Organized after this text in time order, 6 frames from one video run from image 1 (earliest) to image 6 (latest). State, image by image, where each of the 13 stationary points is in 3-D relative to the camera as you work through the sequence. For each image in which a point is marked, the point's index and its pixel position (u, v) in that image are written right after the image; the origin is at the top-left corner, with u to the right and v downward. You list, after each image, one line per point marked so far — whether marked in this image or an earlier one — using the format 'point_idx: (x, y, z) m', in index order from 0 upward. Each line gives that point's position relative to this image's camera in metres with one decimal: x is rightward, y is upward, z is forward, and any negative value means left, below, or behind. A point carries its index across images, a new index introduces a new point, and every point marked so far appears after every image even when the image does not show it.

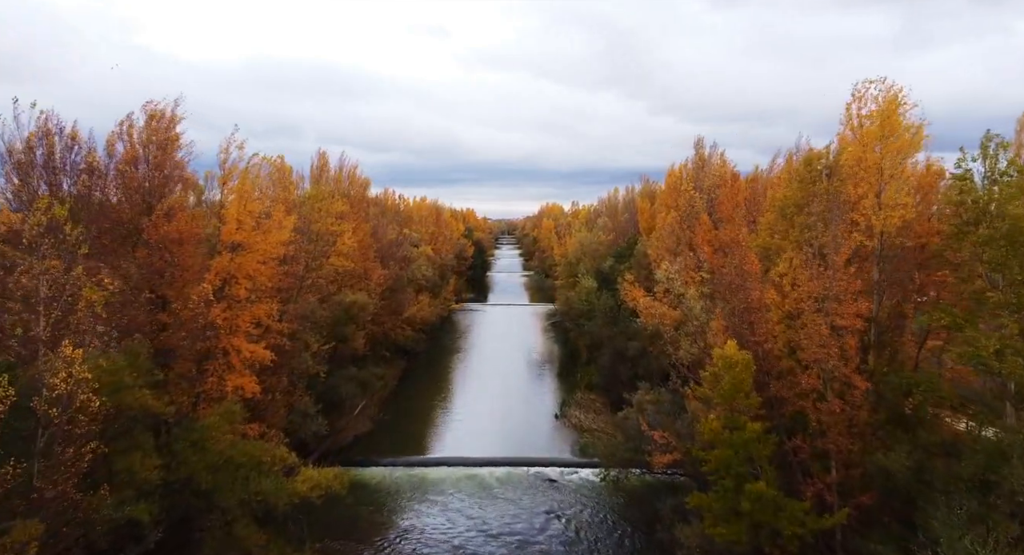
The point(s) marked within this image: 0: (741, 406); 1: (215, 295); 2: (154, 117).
0: (+5.2, -3.0, +14.9) m
1: (-8.9, -0.5, +19.2) m
2: (-10.5, +4.6, +18.6) m
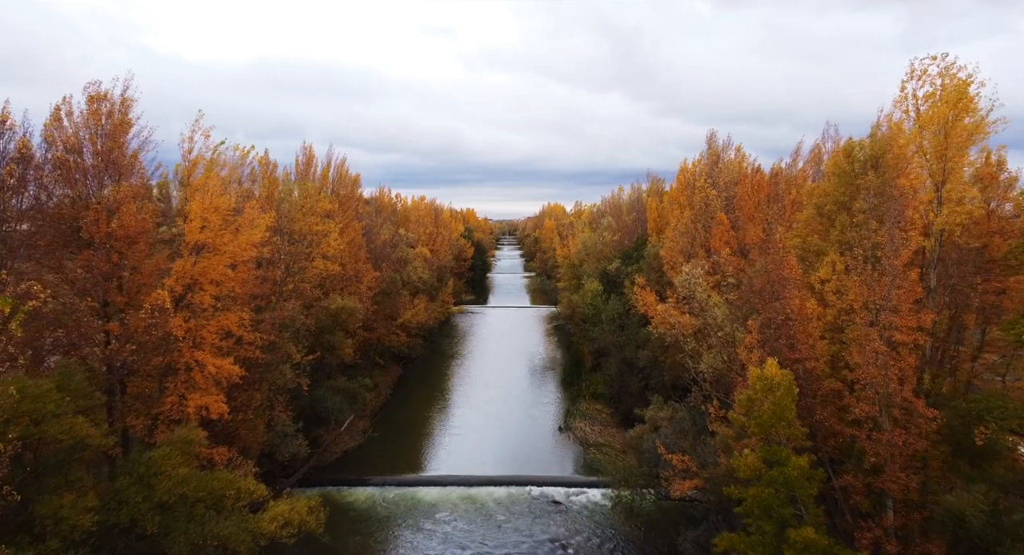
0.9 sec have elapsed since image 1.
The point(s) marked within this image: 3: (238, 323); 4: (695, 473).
0: (+5.2, -3.1, +12.6) m
1: (-8.8, -0.7, +16.9) m
2: (-10.5, +4.5, +16.3) m
3: (-7.6, -1.3, +18.1) m
4: (+5.1, -5.5, +18.1) m
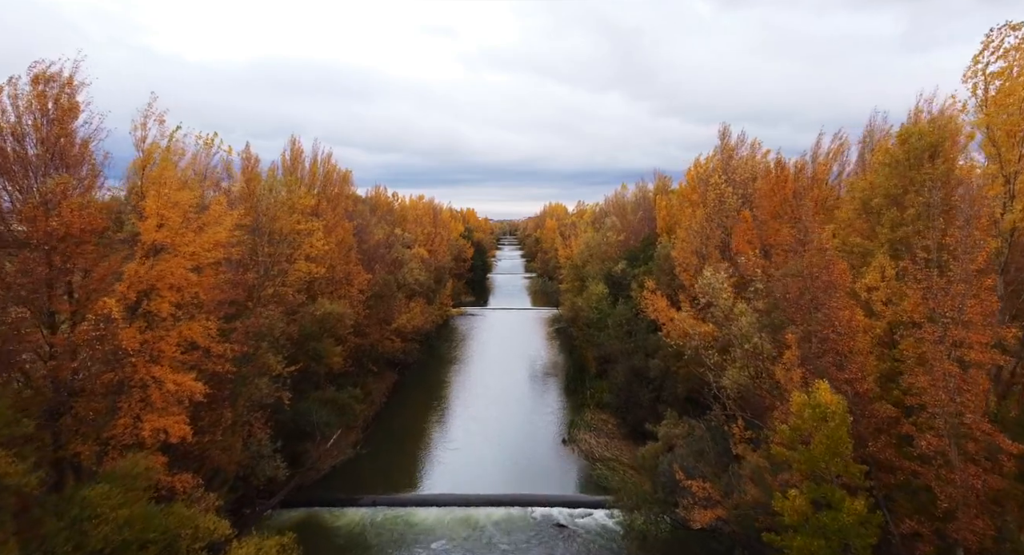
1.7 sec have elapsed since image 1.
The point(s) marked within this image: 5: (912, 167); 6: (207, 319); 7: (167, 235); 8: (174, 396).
0: (+5.2, -3.2, +10.6) m
1: (-8.8, -0.8, +14.9) m
2: (-10.5, +4.4, +14.3) m
3: (-7.6, -1.4, +16.0) m
4: (+5.1, -5.6, +16.1) m
5: (+8.4, +2.3, +13.6) m
6: (-7.8, -1.0, +16.5) m
7: (-7.9, +1.0, +14.8) m
8: (-7.9, -2.8, +15.1) m
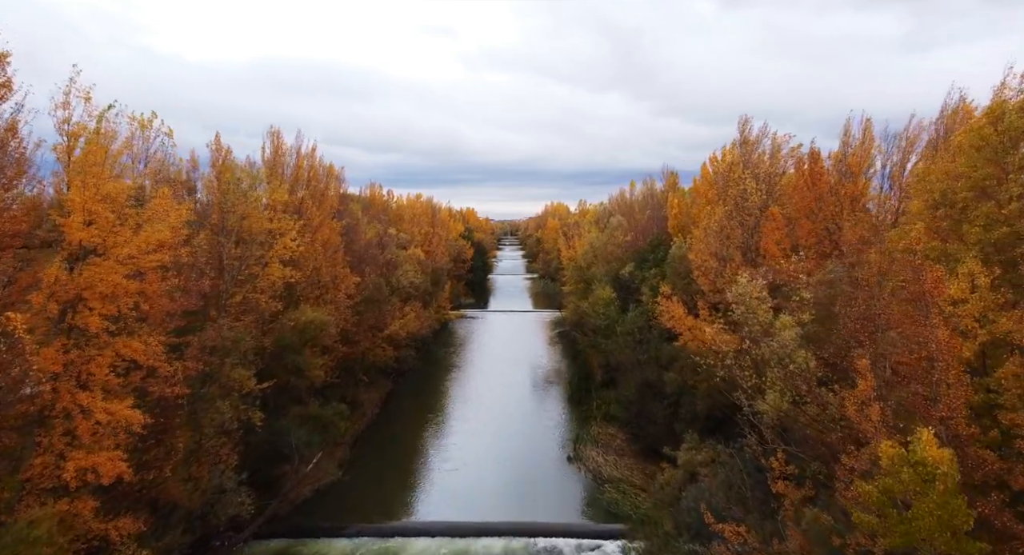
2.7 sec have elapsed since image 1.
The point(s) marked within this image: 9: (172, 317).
0: (+5.2, -3.4, +8.0) m
1: (-8.8, -1.0, +12.4) m
2: (-10.5, +4.2, +11.8) m
3: (-7.6, -1.6, +13.5) m
4: (+5.1, -5.8, +13.5) m
5: (+8.4, +2.2, +11.1) m
6: (-7.8, -1.2, +14.0) m
7: (-7.9, +0.8, +12.3) m
8: (-7.9, -2.9, +12.6) m
9: (-7.8, -0.9, +14.7) m
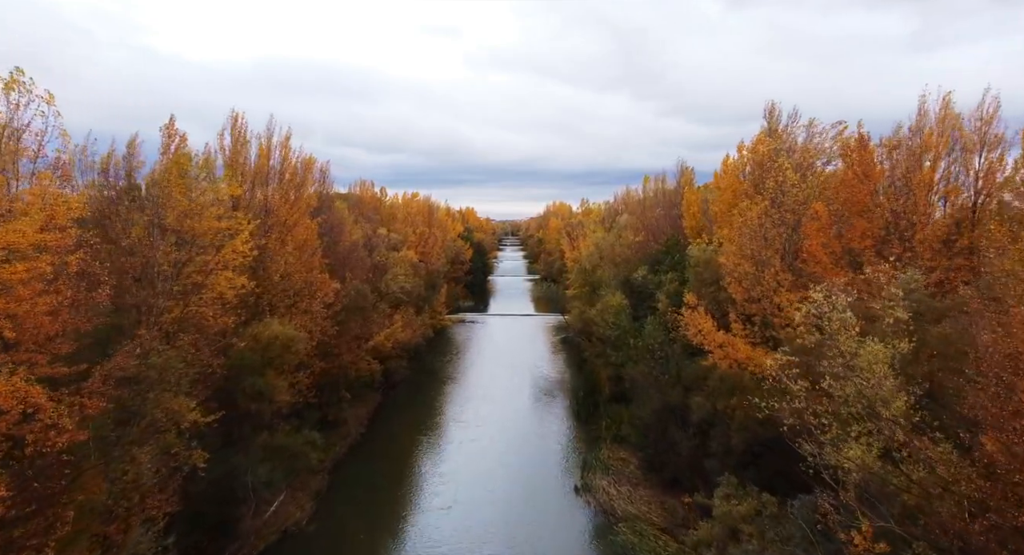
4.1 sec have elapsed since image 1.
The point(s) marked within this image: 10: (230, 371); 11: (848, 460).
0: (+5.2, -3.6, +4.5) m
1: (-8.9, -1.2, +8.9) m
2: (-10.5, +3.9, +8.3) m
3: (-7.6, -1.8, +10.0) m
4: (+5.1, -6.0, +10.0) m
5: (+8.4, +2.0, +7.5) m
6: (-7.8, -1.5, +10.4) m
7: (-7.9, +0.6, +8.7) m
8: (-7.9, -3.2, +9.0) m
9: (-7.8, -1.2, +11.2) m
10: (-8.4, -2.8, +19.4) m
11: (+5.5, -3.0, +10.4) m
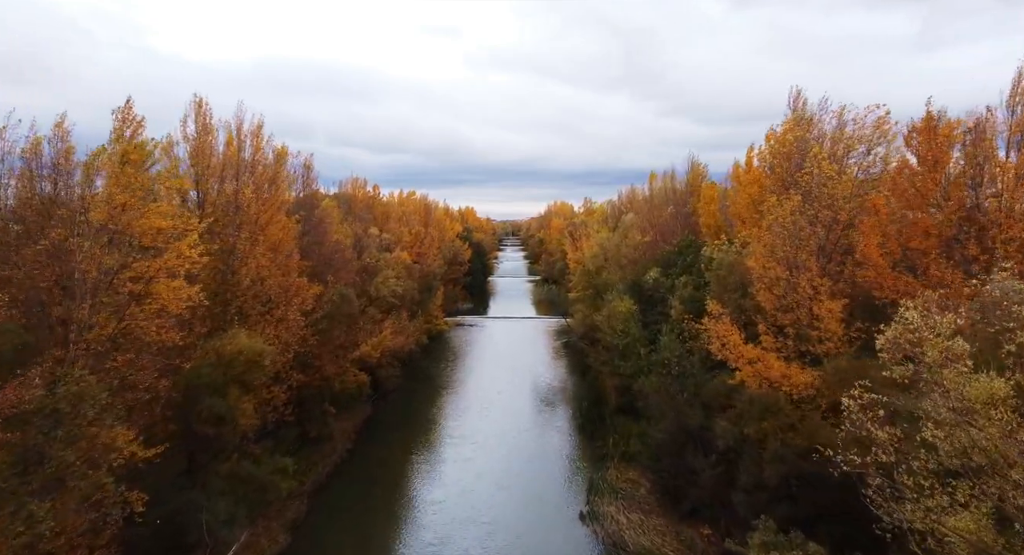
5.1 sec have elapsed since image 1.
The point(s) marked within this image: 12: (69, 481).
0: (+5.1, -3.8, +1.9) m
1: (-8.9, -1.3, +6.3) m
2: (-10.6, +3.8, +5.7) m
3: (-7.7, -2.0, +7.4) m
4: (+5.0, -6.2, +7.4) m
5: (+8.3, +1.8, +4.9) m
6: (-7.9, -1.6, +7.9) m
7: (-8.0, +0.4, +6.2) m
8: (-8.0, -3.3, +6.5) m
9: (-7.9, -1.3, +8.6) m
10: (-8.4, -3.0, +16.8) m
11: (+5.4, -3.1, +7.8) m
12: (-7.8, -3.5, +11.2) m
